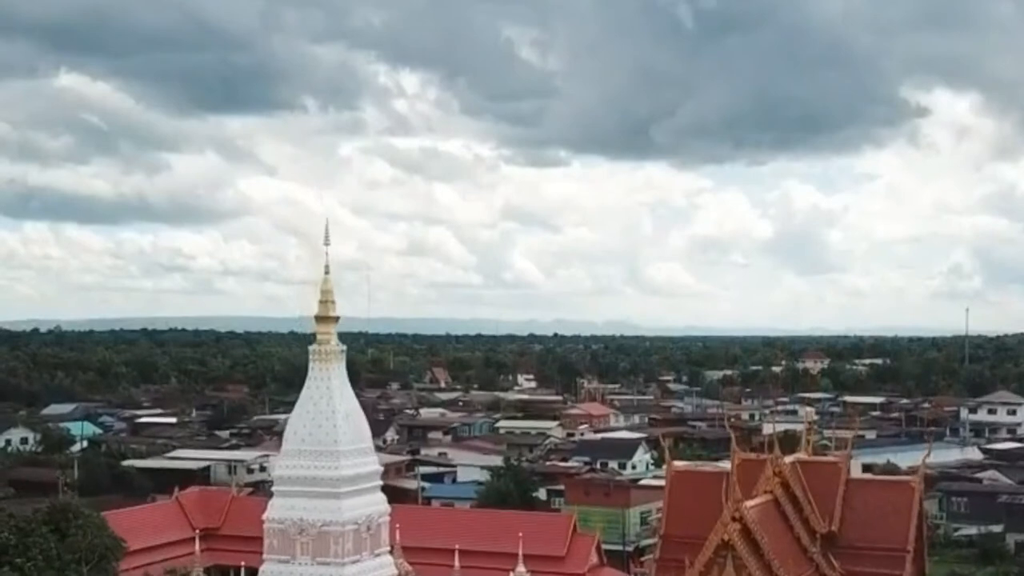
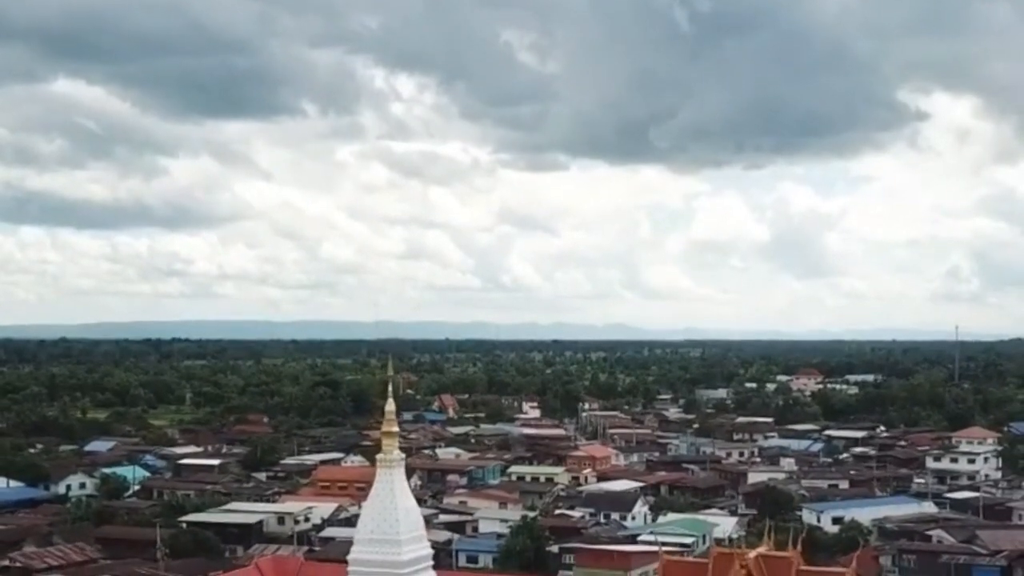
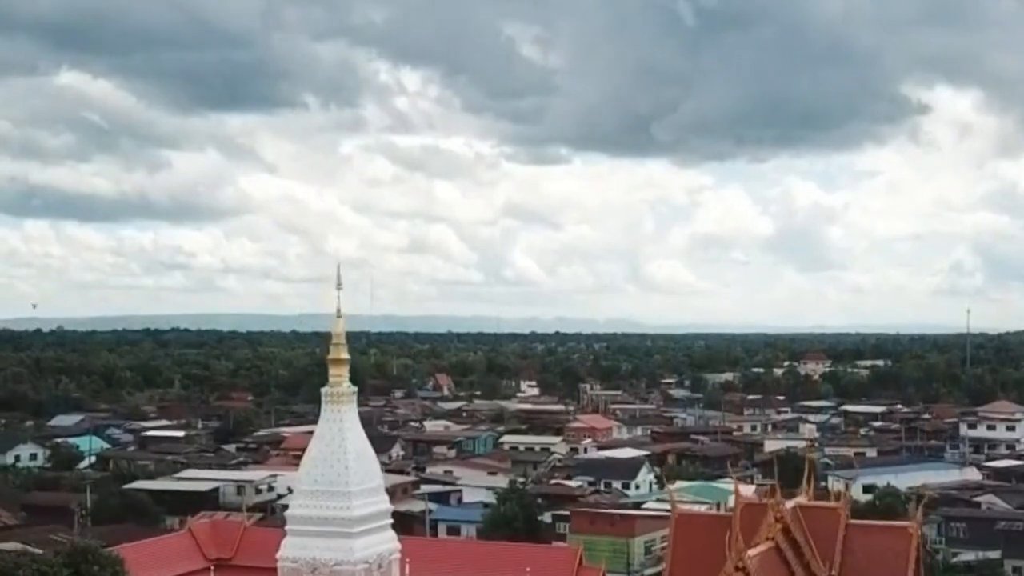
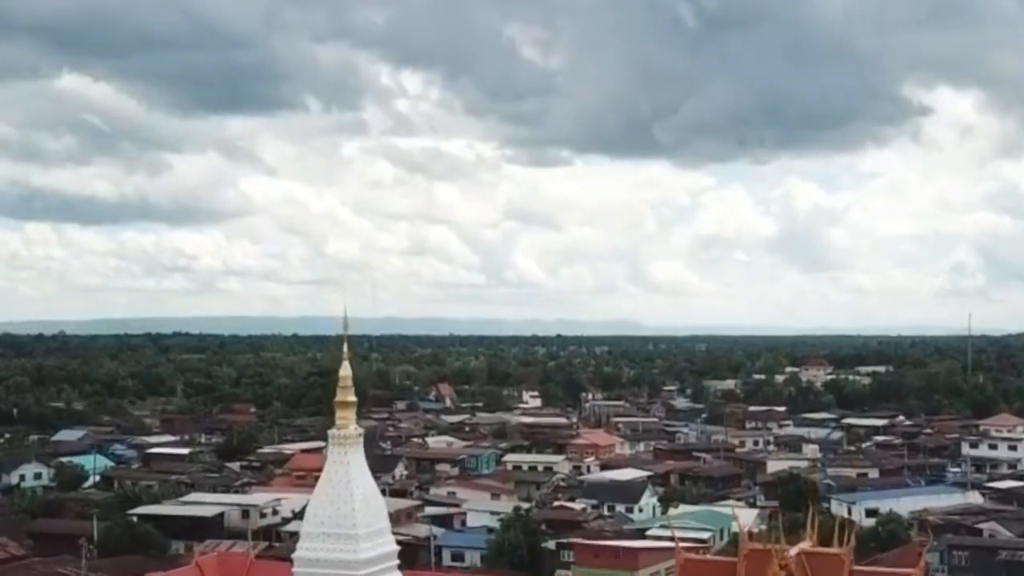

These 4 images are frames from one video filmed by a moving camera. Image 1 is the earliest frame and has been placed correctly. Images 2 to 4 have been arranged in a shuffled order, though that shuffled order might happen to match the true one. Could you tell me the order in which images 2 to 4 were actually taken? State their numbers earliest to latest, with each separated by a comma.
3, 4, 2
